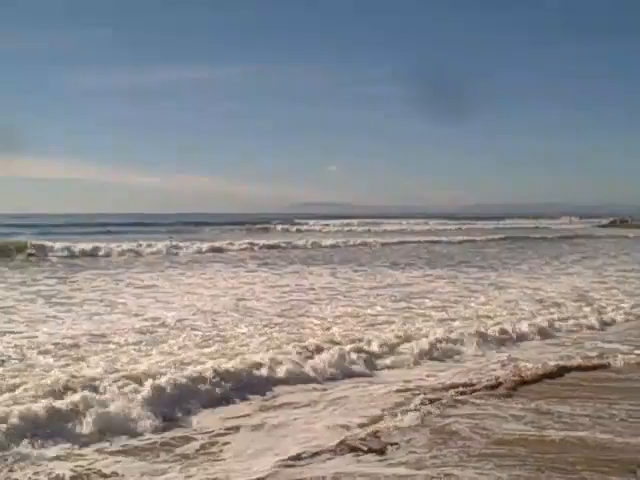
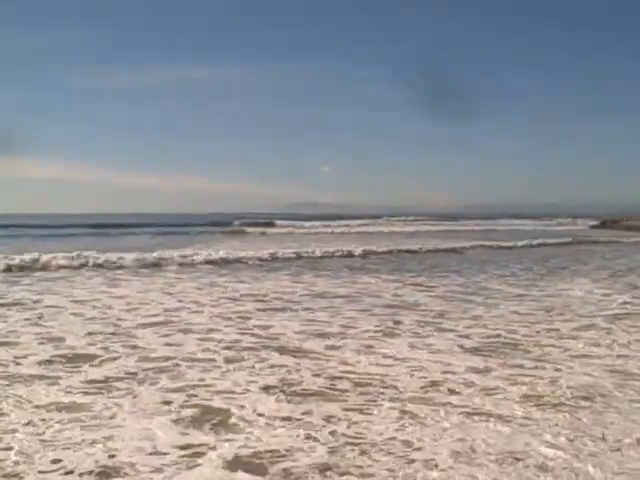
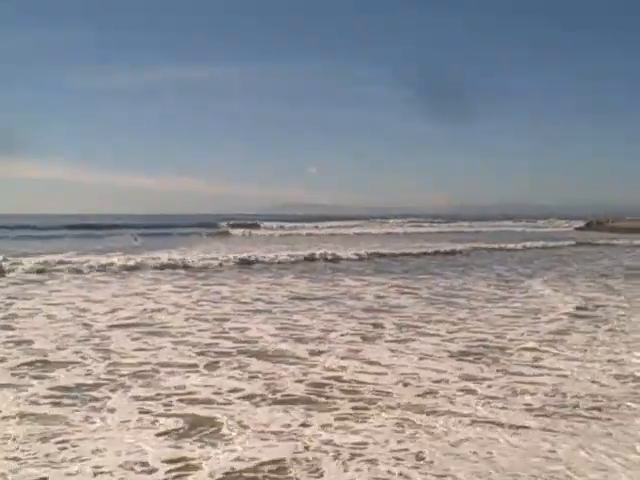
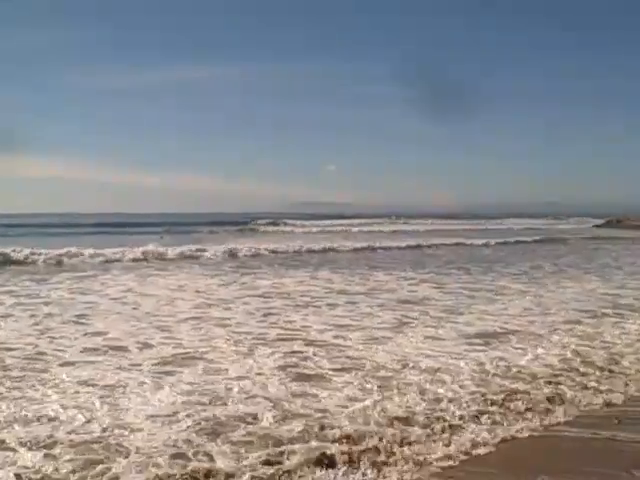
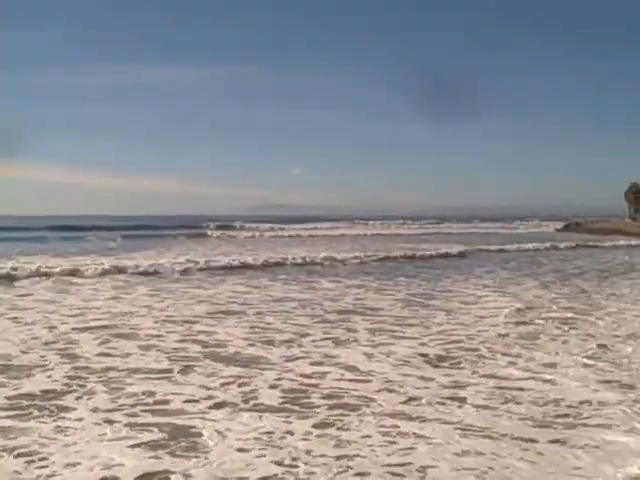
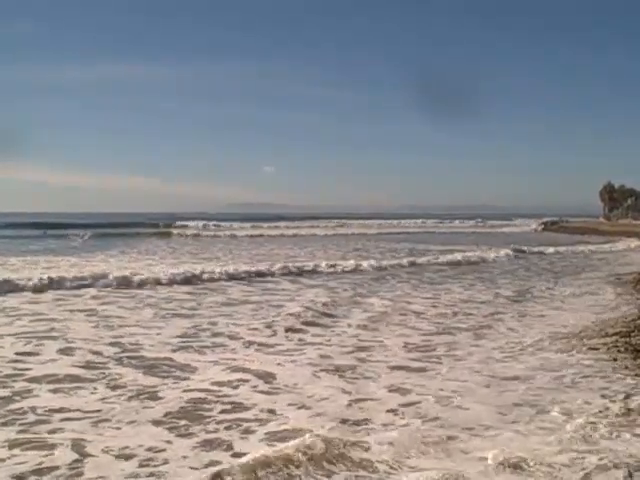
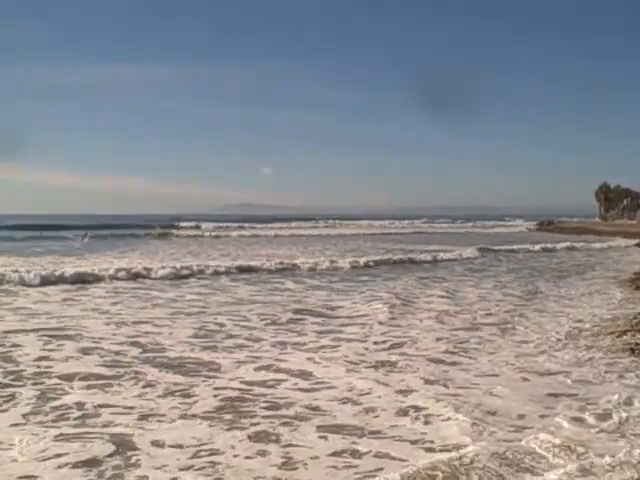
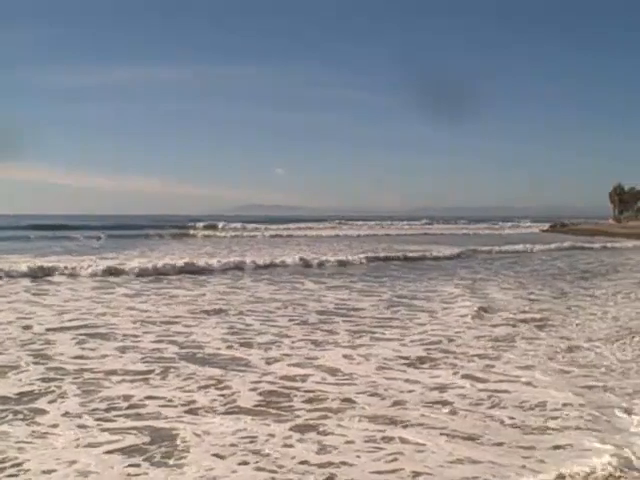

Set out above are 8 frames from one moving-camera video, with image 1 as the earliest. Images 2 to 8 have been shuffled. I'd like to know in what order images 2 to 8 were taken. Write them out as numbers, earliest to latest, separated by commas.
4, 2, 3, 5, 8, 7, 6
